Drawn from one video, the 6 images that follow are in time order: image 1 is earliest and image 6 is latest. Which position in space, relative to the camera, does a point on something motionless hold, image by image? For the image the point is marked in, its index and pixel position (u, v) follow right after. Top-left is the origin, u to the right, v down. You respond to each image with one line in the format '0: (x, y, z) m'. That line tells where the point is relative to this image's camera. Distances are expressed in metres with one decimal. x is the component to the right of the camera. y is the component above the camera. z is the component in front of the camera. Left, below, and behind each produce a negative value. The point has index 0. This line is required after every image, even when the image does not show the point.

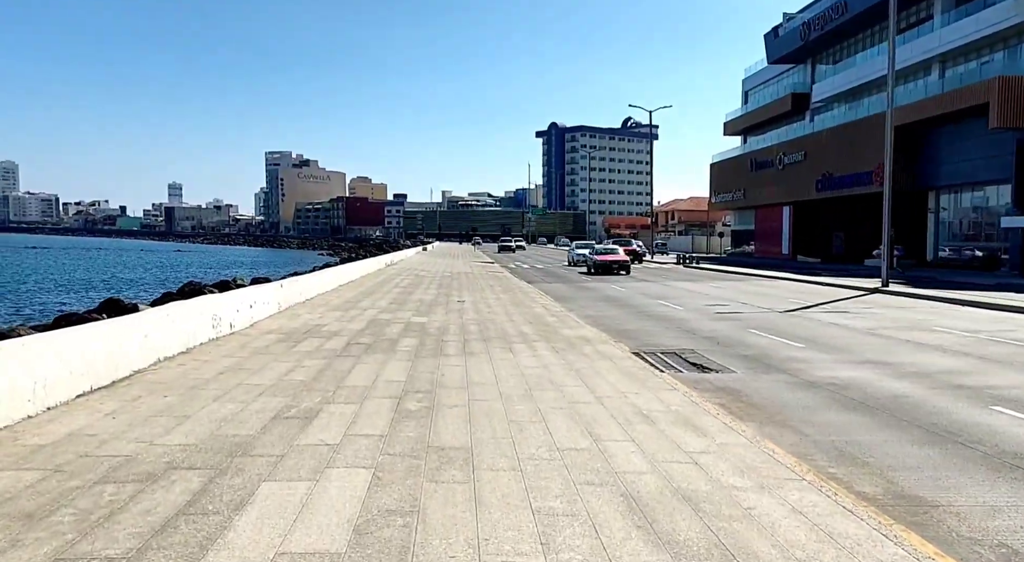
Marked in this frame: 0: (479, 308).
0: (-0.8, -0.7, +16.2) m
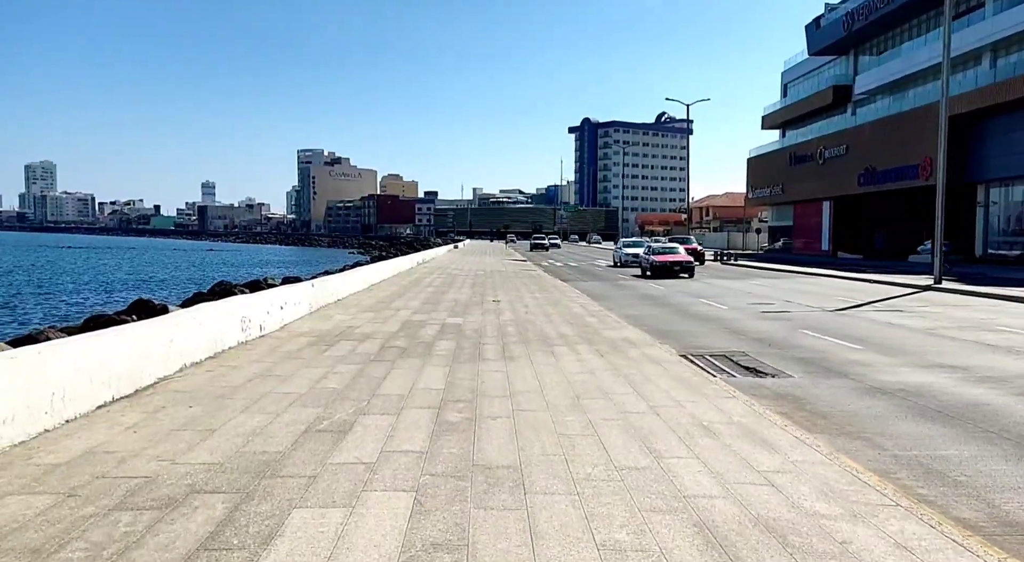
0: (+0.1, -0.7, +15.7) m
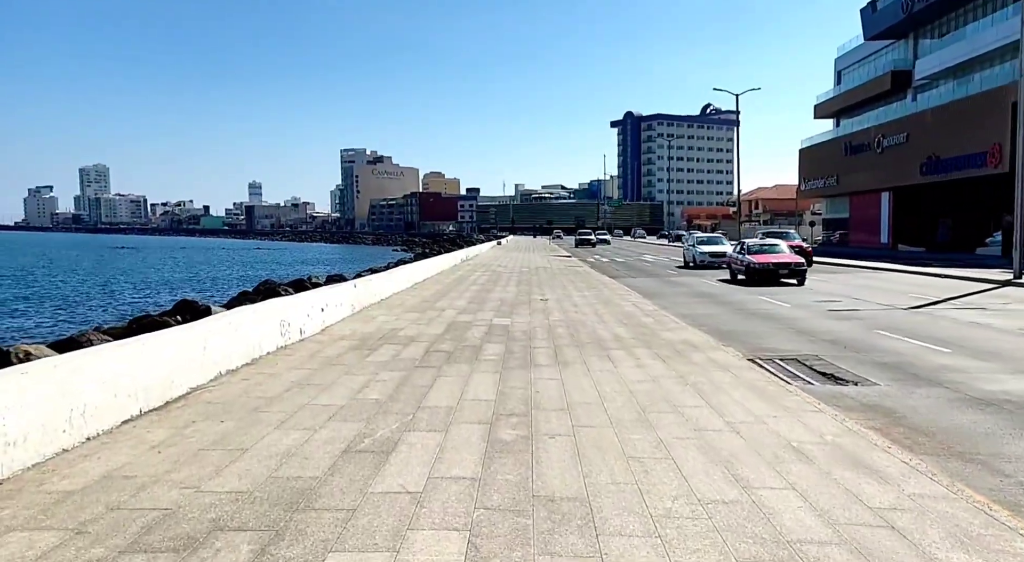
0: (+1.2, -0.6, +15.0) m
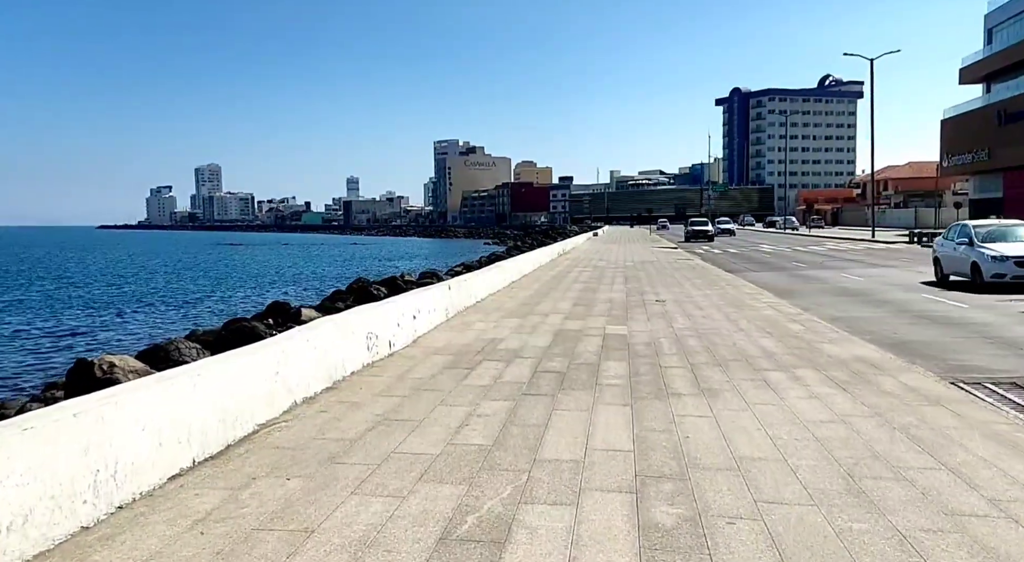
0: (+3.4, -0.6, +13.0) m
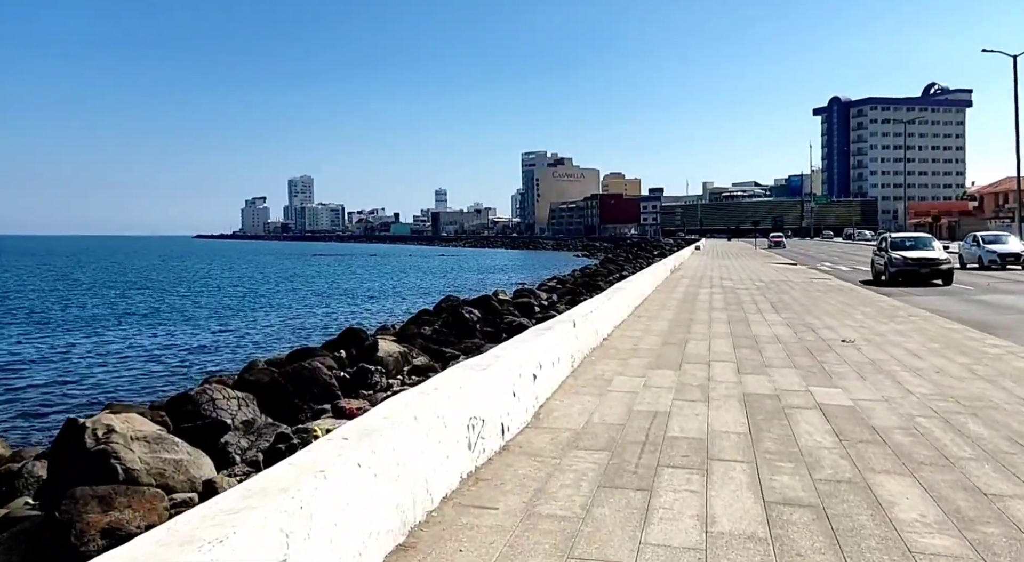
0: (+5.4, -1.1, +9.1) m
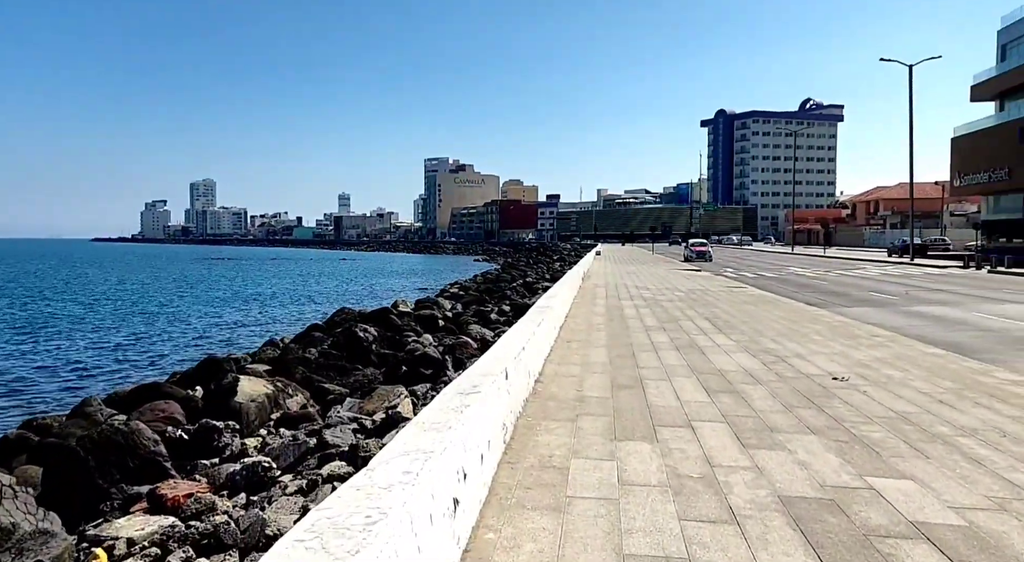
0: (+4.5, -1.4, +6.7) m
